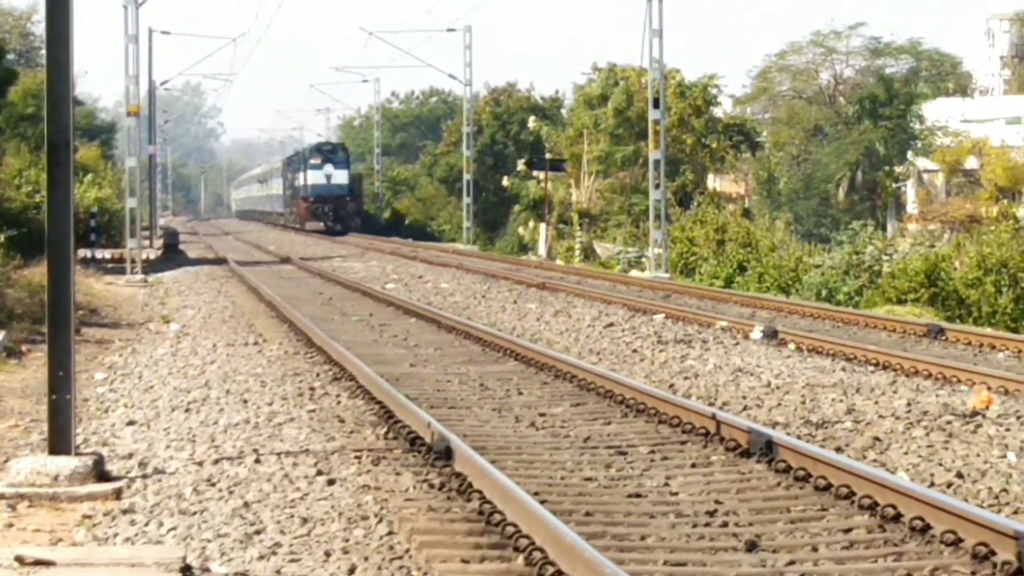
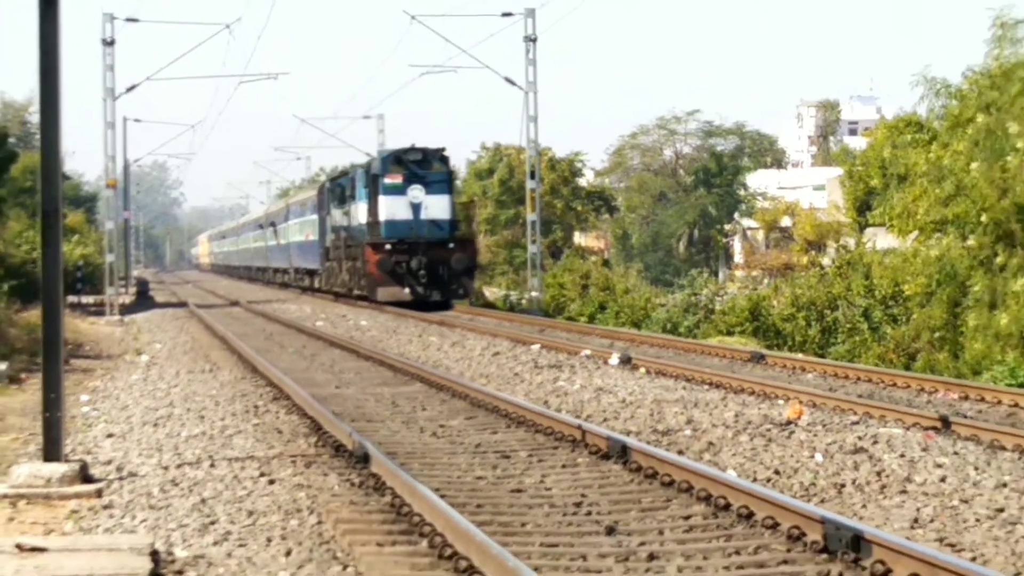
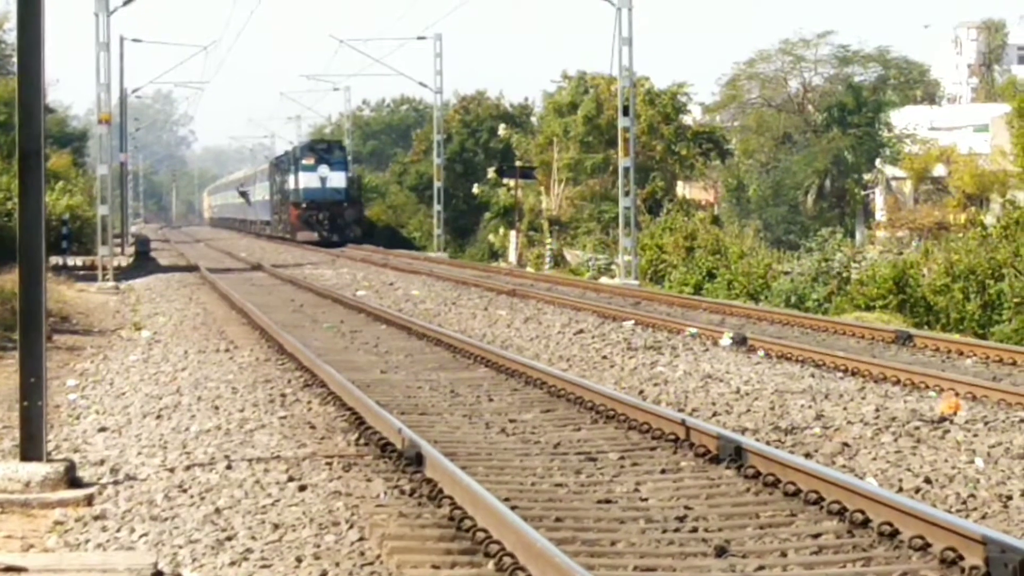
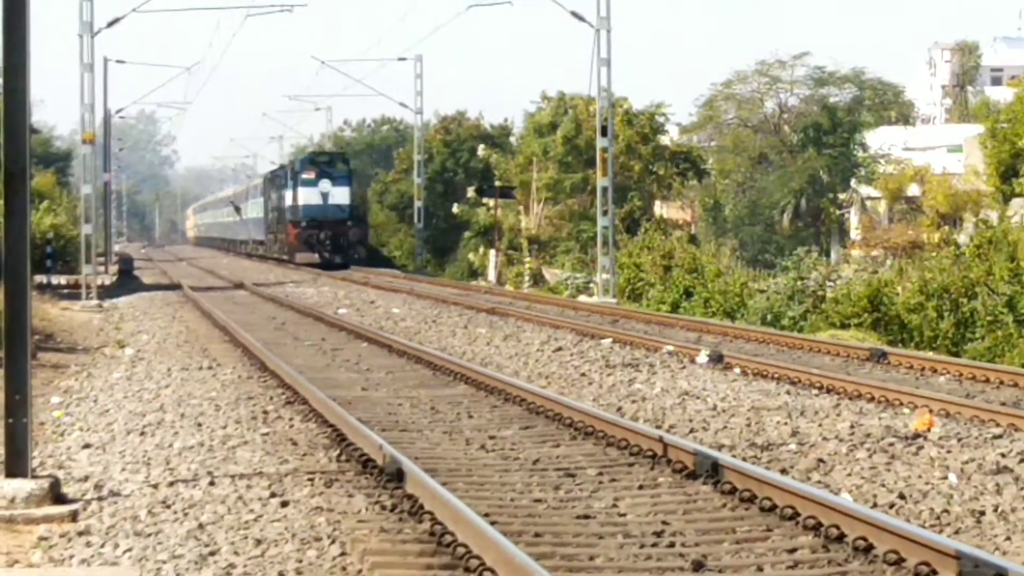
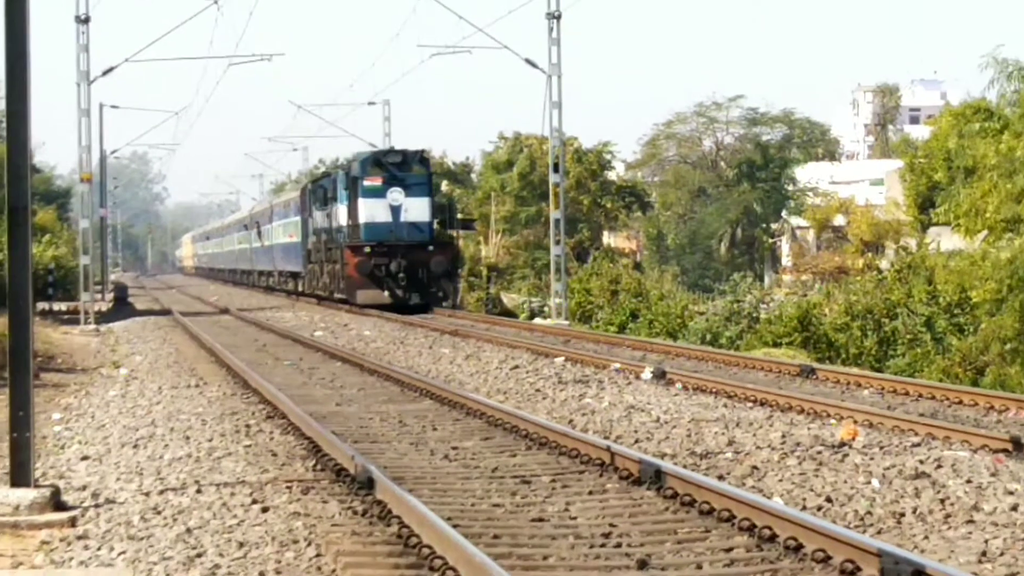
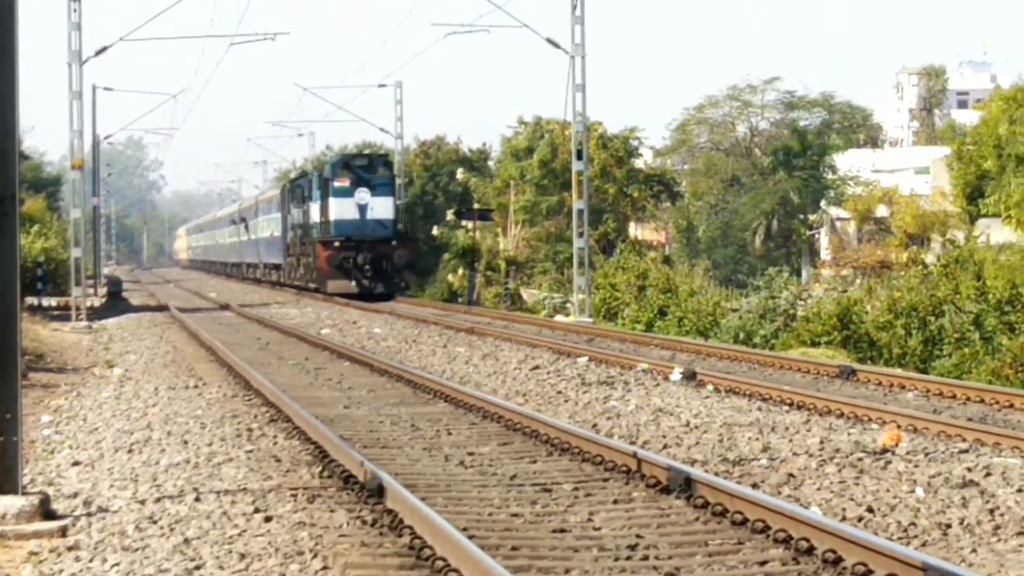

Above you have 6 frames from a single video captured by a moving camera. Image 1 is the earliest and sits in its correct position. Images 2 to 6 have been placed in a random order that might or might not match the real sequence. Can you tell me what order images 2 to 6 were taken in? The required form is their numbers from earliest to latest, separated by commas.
3, 4, 6, 5, 2
